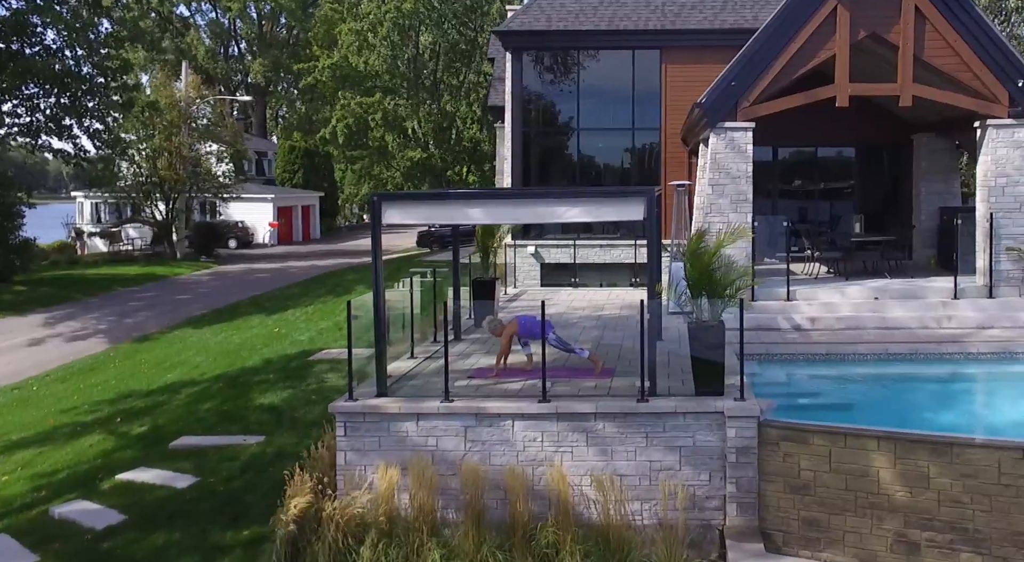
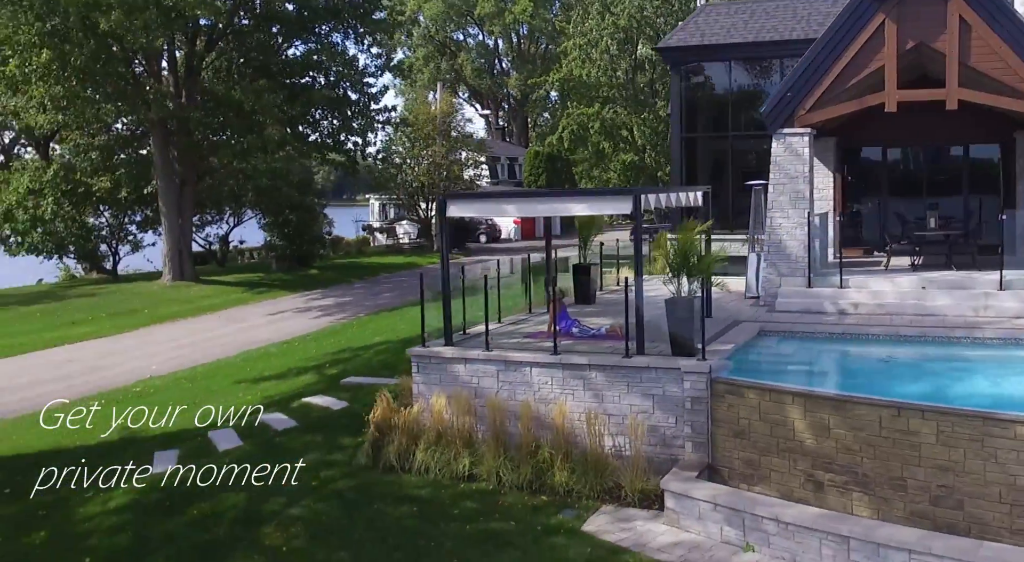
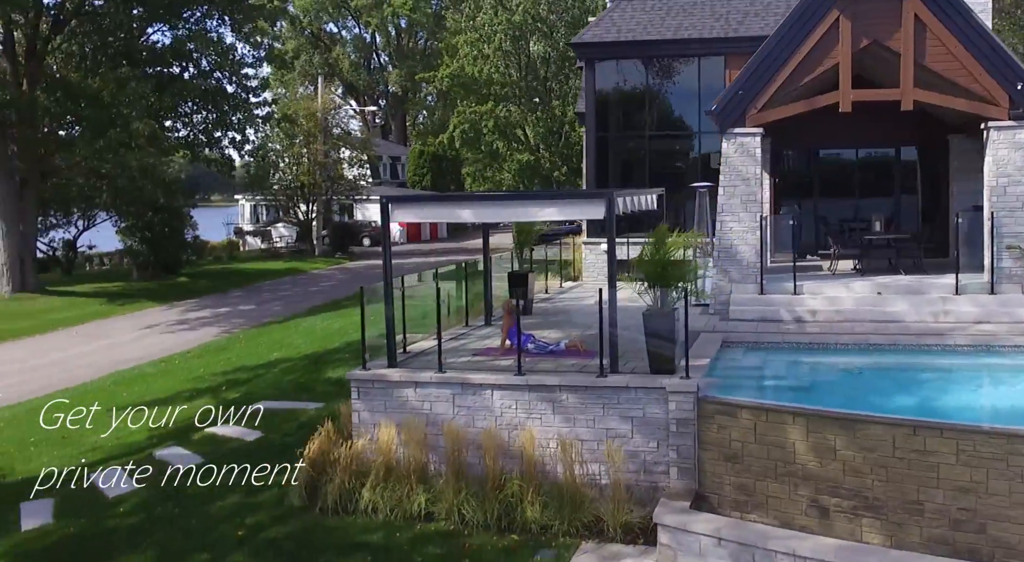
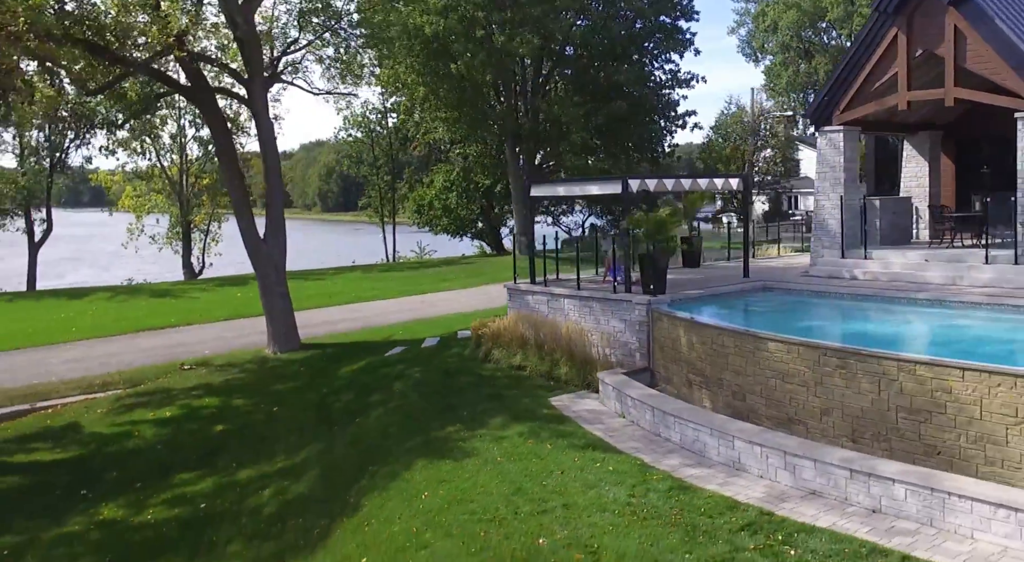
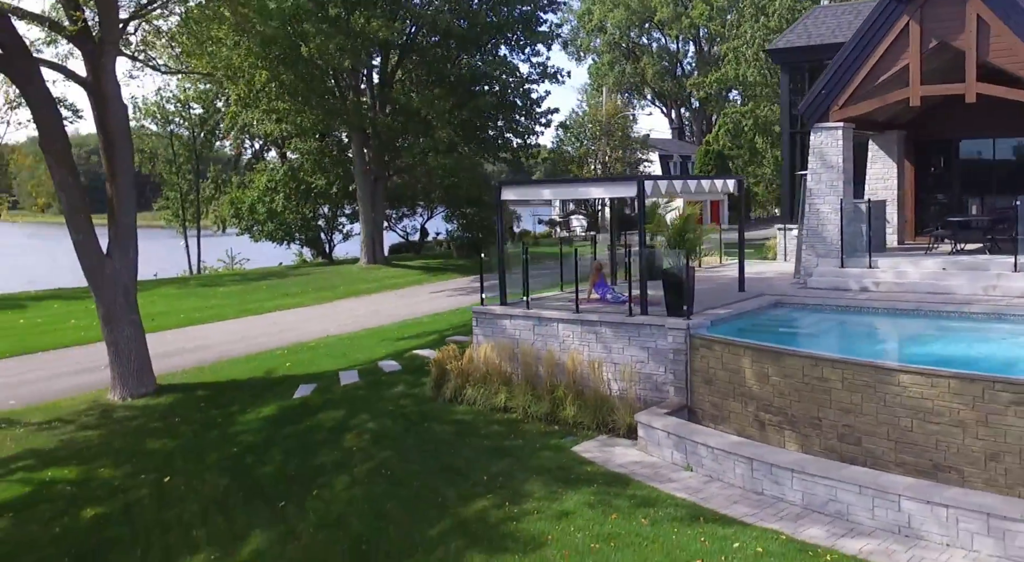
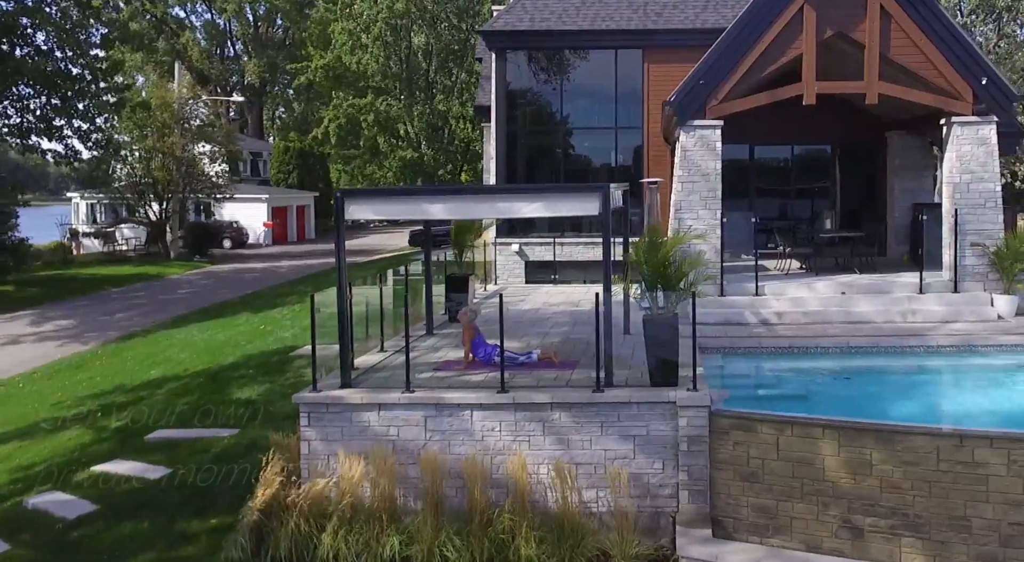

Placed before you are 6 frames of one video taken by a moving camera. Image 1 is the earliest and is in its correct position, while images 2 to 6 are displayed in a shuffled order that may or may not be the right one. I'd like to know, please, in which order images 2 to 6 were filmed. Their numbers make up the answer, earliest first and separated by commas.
6, 3, 2, 5, 4
